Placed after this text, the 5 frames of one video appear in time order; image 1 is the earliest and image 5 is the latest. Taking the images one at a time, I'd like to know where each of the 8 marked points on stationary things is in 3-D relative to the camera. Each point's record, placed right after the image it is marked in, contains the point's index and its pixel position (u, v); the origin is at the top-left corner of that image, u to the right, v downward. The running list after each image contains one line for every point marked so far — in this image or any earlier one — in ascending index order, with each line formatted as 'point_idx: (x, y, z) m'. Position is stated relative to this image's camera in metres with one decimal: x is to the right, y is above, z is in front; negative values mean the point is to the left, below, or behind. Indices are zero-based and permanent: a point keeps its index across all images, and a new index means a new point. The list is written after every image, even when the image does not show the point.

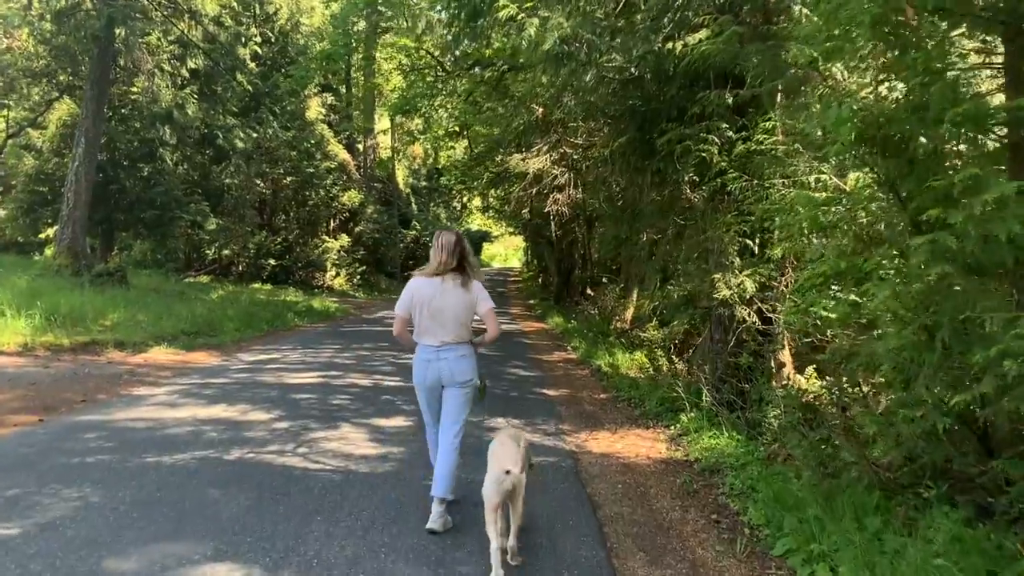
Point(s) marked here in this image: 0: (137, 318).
0: (-7.6, -0.6, +17.8) m
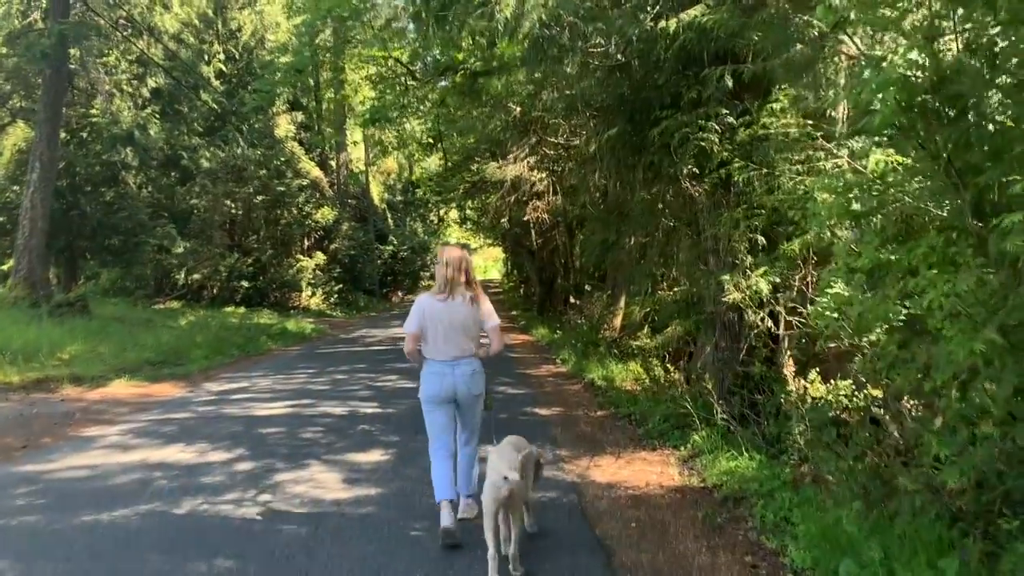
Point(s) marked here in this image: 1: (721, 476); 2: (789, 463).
0: (-7.9, -1.2, +16.7) m
1: (+1.6, -1.5, +6.7) m
2: (+2.2, -1.4, +6.9) m
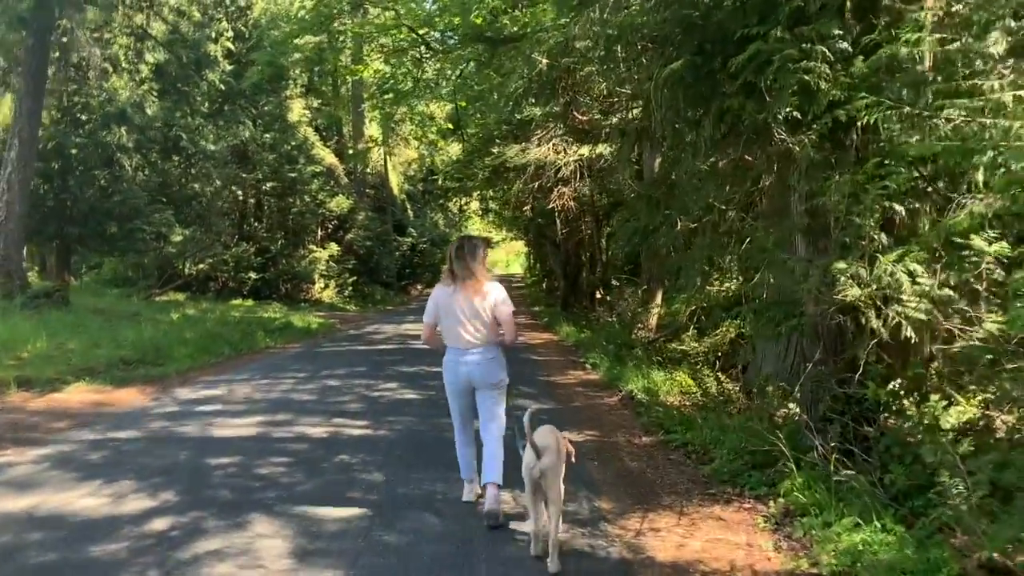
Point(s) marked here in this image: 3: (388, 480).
0: (-7.5, -1.0, +14.7) m
1: (+1.7, -1.4, +4.6) m
2: (+2.3, -1.3, +4.7) m
3: (-0.9, -1.4, +6.5) m
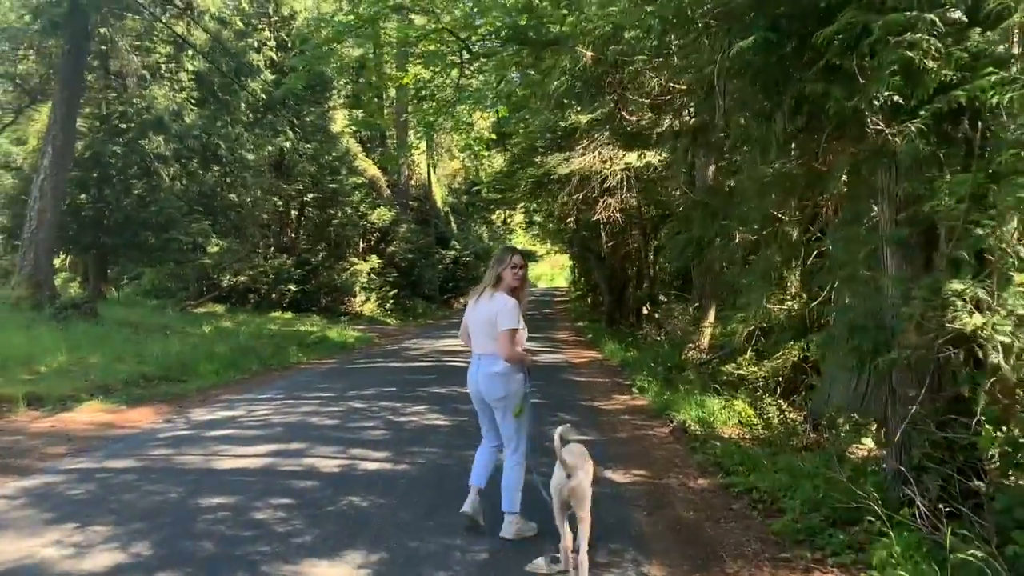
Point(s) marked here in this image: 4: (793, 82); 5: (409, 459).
0: (-6.9, -1.2, +14.1) m
1: (+1.8, -1.5, +3.5) m
2: (+2.4, -1.5, +3.6) m
3: (-0.7, -1.5, +5.6) m
4: (+1.8, +1.3, +5.6) m
5: (-0.9, -1.5, +7.7) m
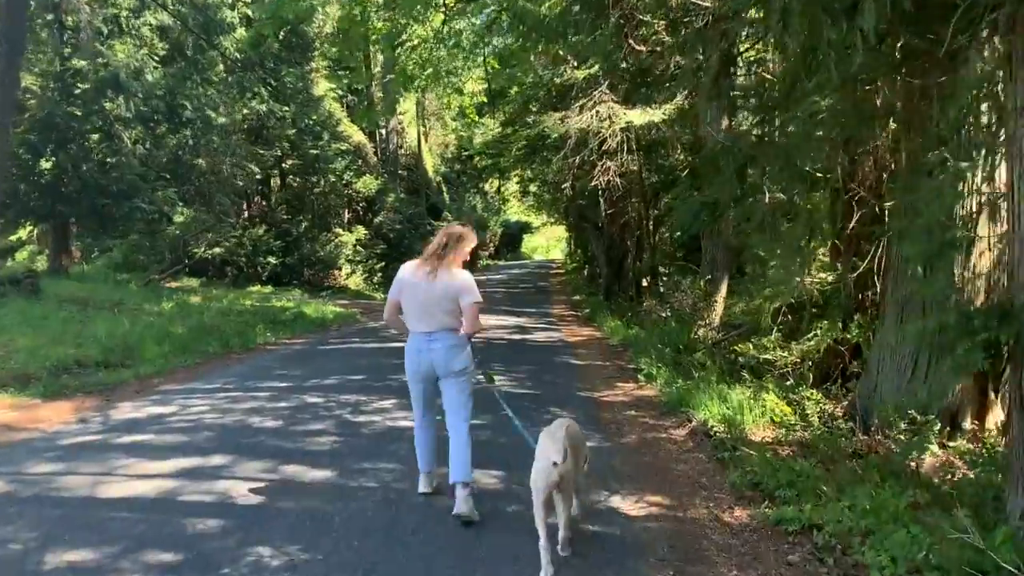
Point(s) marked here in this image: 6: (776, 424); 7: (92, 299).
0: (-7.1, -0.8, +12.3) m
1: (+1.7, -1.4, +1.7) m
2: (+2.3, -1.4, +1.8) m
3: (-0.8, -1.4, +3.8) m
4: (+1.6, +1.4, +3.7) m
5: (-1.1, -1.3, +6.0) m
6: (+2.4, -1.2, +8.1) m
7: (-8.6, -0.2, +18.1) m
